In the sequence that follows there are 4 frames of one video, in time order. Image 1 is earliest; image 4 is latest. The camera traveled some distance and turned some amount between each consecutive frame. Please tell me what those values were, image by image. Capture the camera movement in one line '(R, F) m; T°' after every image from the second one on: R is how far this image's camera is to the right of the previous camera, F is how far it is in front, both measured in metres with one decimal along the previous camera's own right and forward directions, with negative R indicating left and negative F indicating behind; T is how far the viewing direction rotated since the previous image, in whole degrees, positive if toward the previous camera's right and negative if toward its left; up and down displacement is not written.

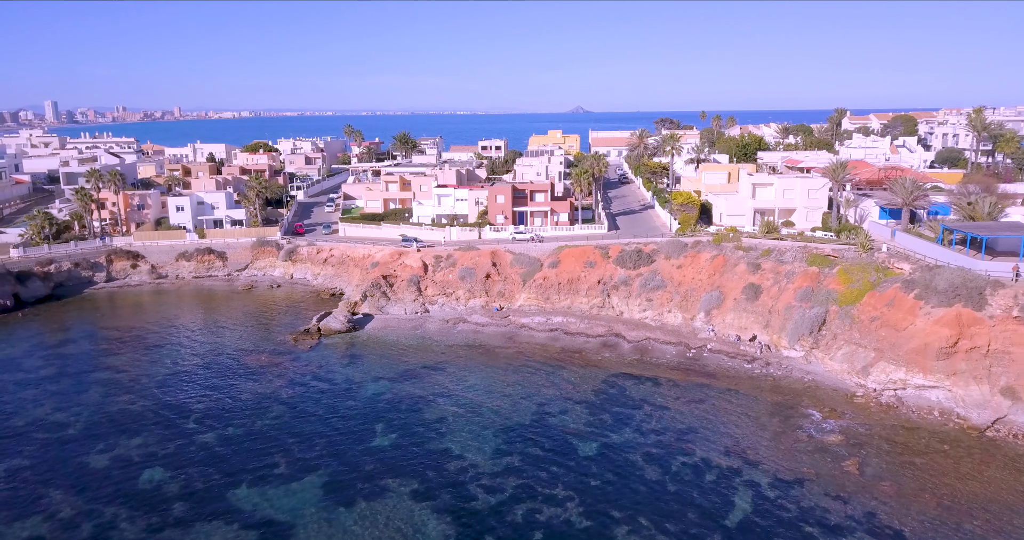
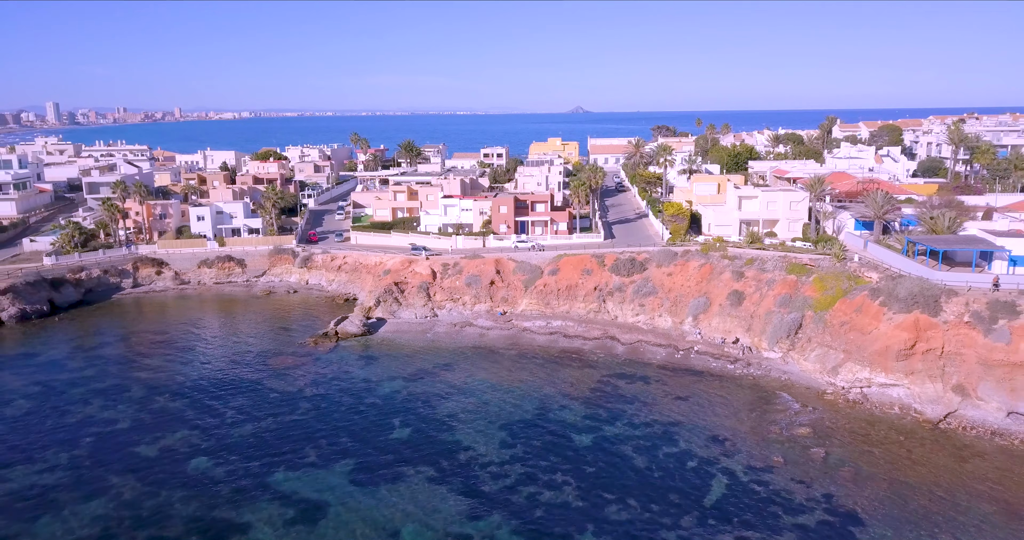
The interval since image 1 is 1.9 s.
(-0.2, -3.8) m; 0°
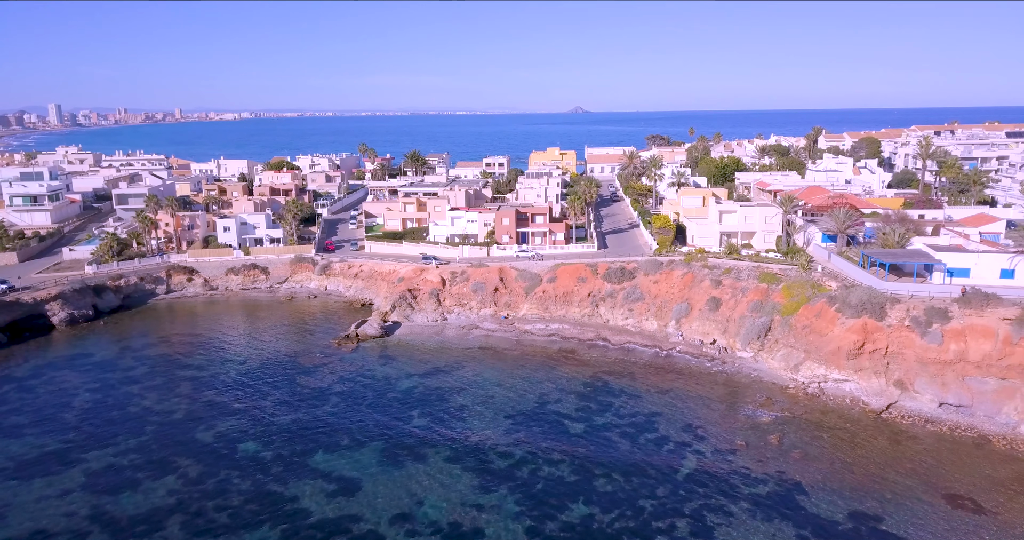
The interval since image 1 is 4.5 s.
(-0.2, -5.7) m; 0°
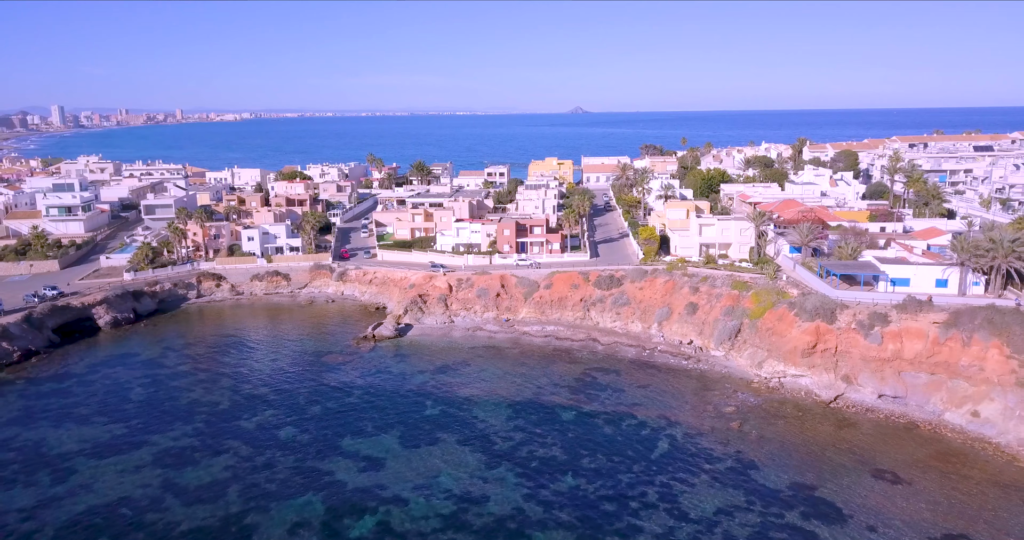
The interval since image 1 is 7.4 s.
(0.0, -6.6) m; 0°
